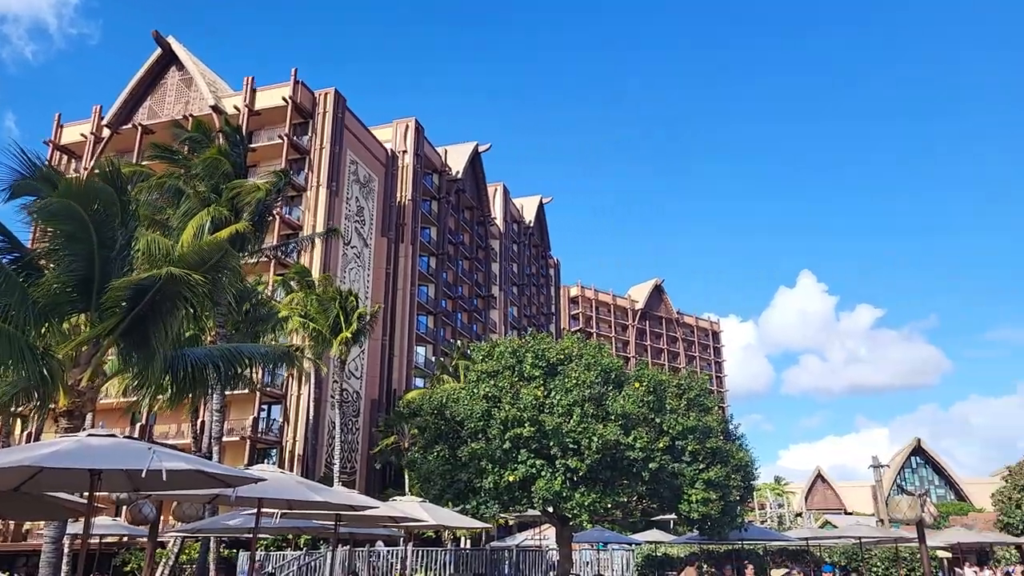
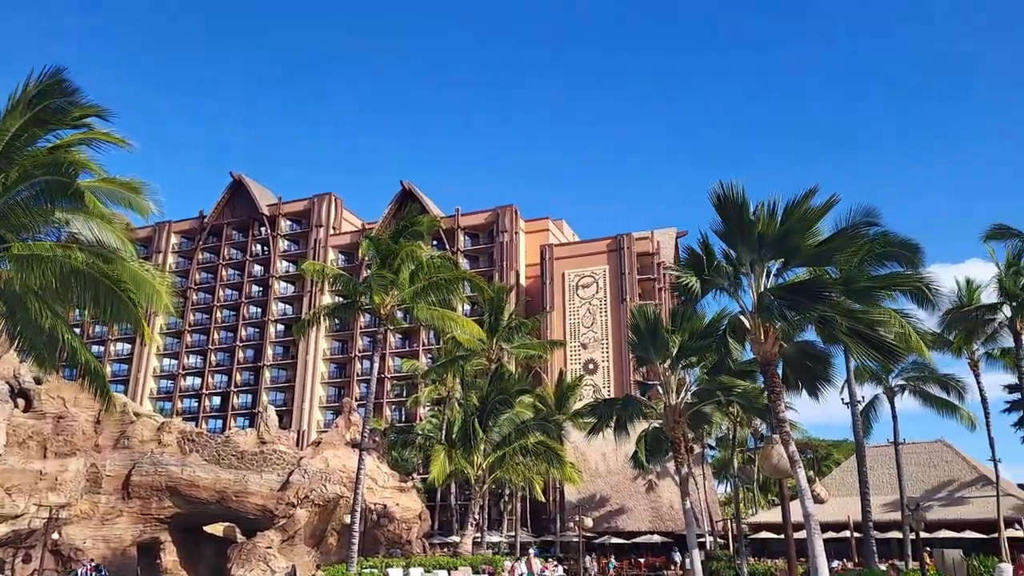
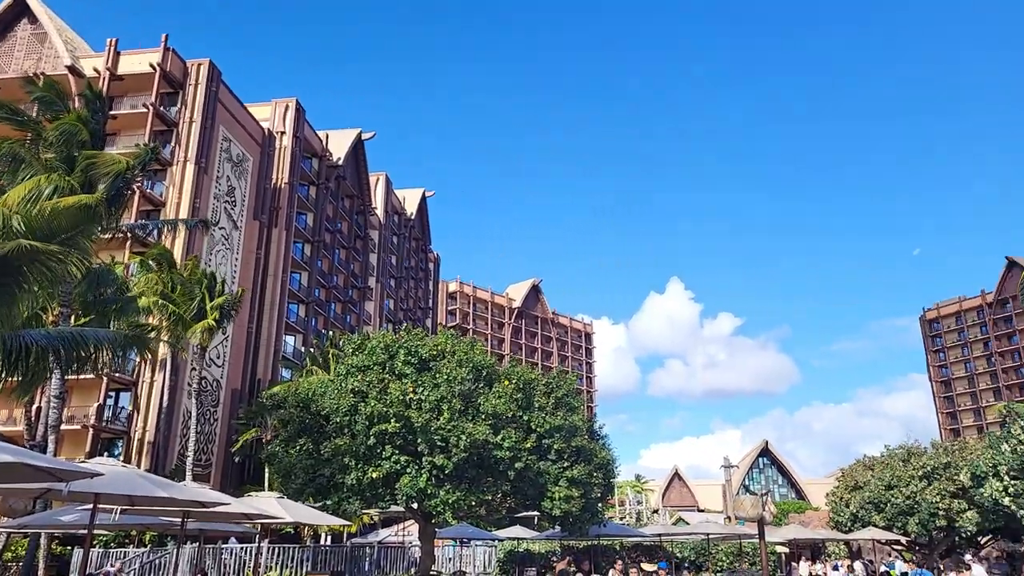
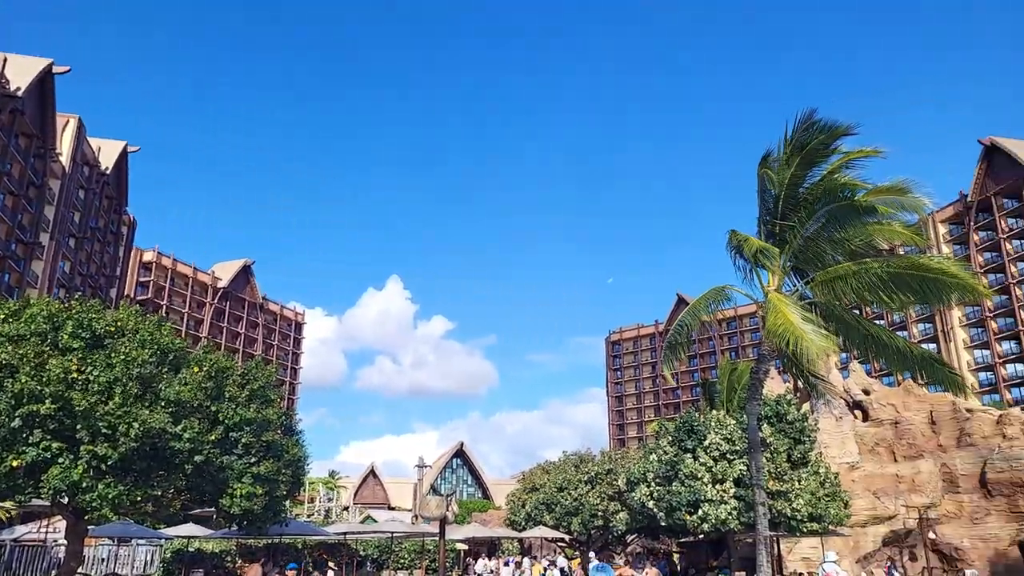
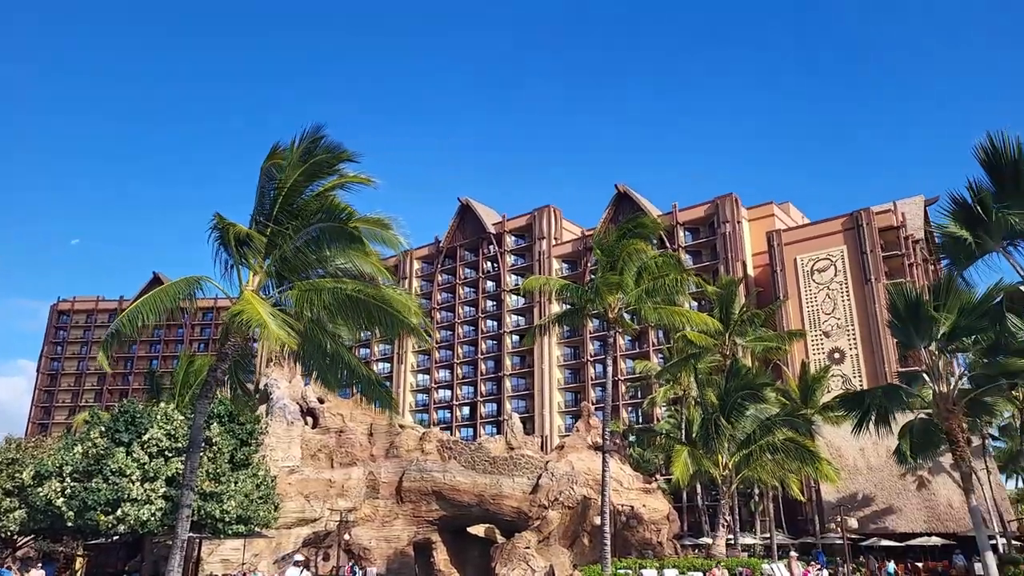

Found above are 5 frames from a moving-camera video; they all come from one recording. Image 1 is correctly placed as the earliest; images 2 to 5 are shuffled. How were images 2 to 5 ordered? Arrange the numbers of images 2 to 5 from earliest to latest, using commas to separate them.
3, 4, 5, 2
